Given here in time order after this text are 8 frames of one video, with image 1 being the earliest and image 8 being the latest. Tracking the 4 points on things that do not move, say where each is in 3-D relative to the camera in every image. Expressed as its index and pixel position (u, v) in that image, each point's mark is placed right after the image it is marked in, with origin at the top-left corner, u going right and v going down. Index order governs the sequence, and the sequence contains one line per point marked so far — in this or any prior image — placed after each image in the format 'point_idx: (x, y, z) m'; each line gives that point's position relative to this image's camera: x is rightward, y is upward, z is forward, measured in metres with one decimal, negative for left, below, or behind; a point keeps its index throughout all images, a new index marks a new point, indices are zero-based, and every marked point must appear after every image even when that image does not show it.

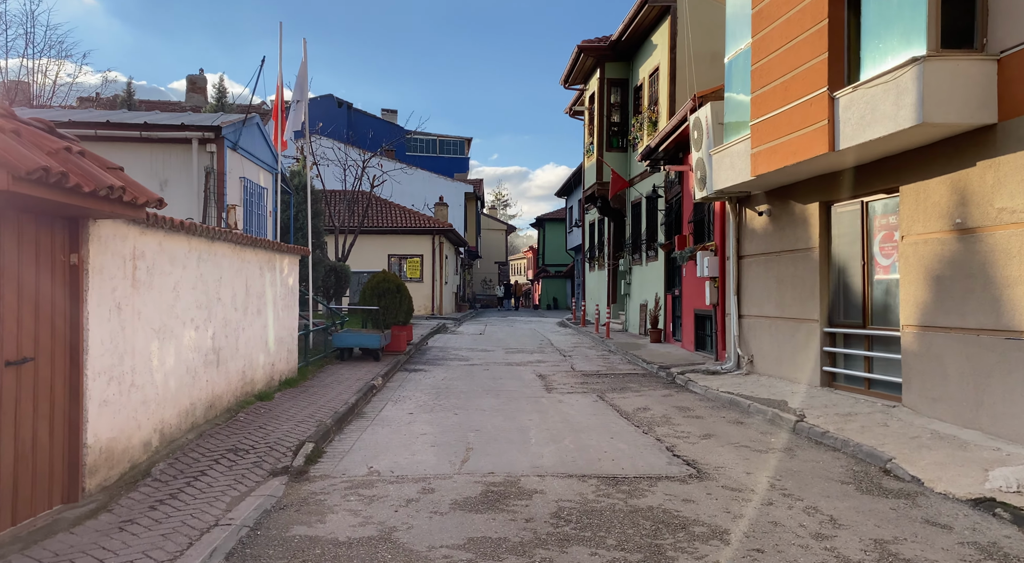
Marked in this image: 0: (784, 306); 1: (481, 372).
0: (+3.9, -0.4, +11.0) m
1: (-0.6, -1.7, +14.4) m
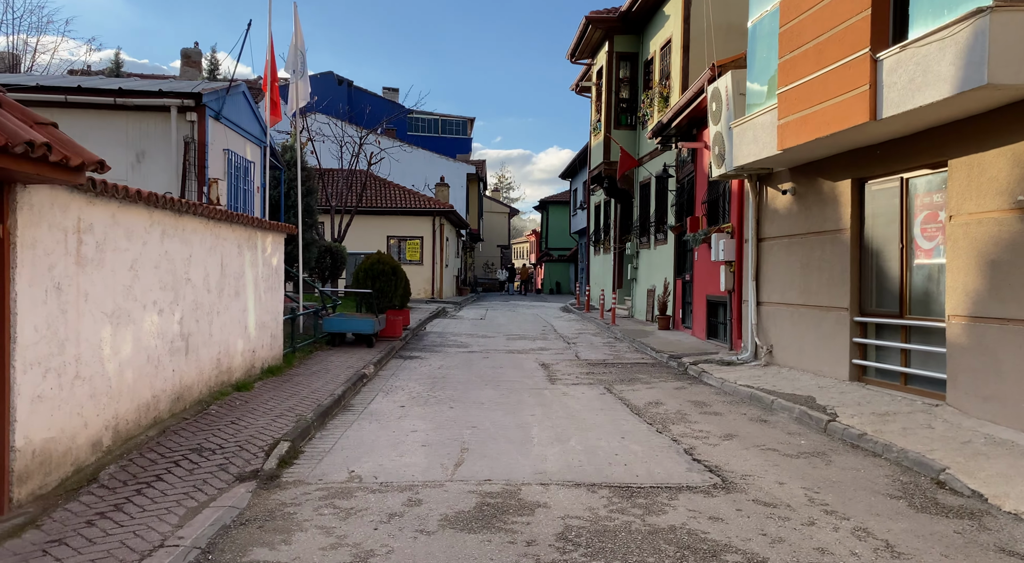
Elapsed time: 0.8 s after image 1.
0: (+3.9, -0.2, +10.2) m
1: (-0.6, -1.4, +13.6) m
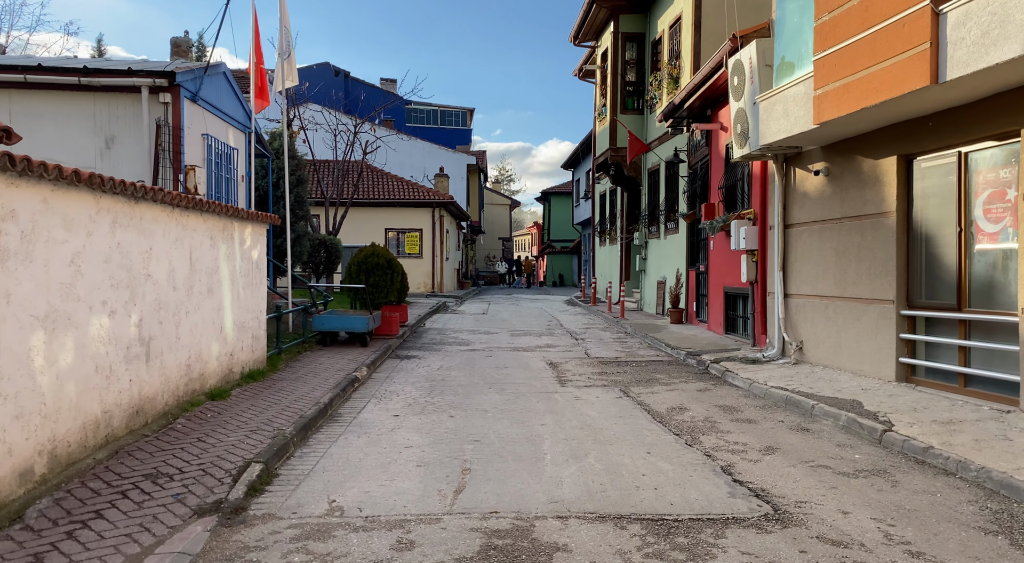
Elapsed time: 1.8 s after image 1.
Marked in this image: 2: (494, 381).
0: (+4.0, 0.0, +9.2) m
1: (-0.5, -1.3, +12.6) m
2: (-0.2, -1.3, +10.2) m
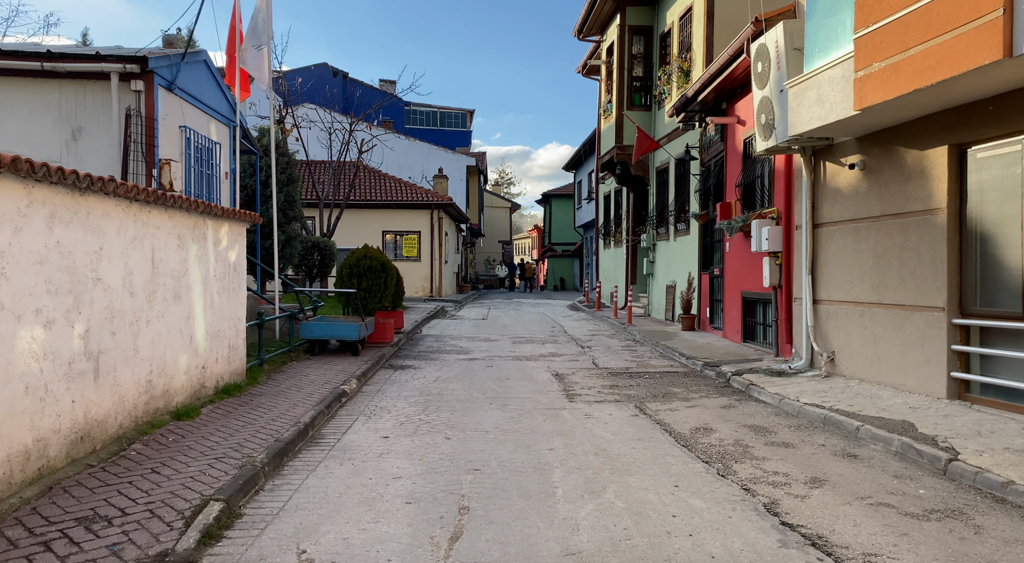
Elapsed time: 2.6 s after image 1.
0: (+4.0, -0.1, +8.3) m
1: (-0.4, -1.3, +11.7) m
2: (-0.2, -1.4, +9.3) m
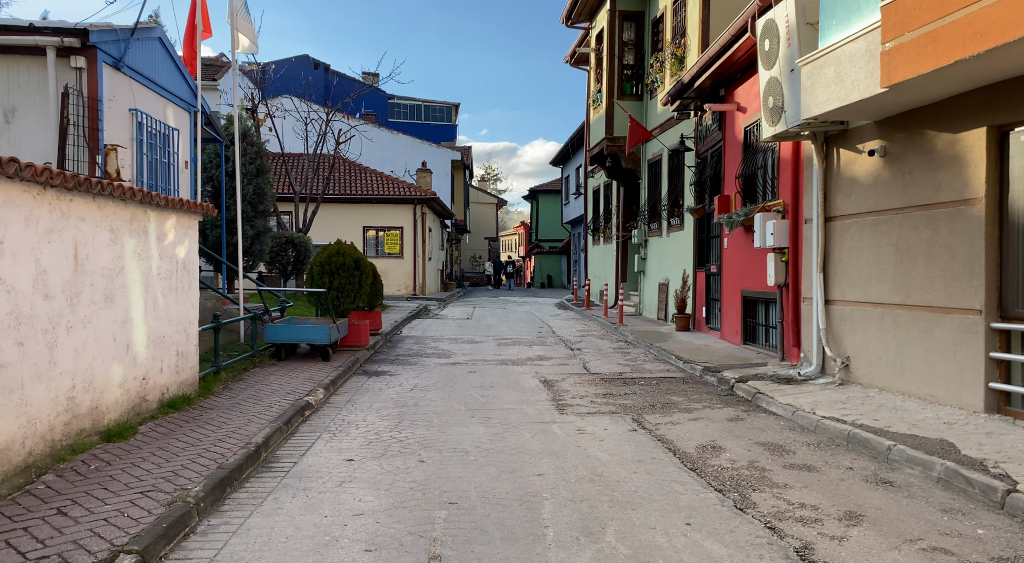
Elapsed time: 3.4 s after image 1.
0: (+3.9, -0.1, +7.4) m
1: (-0.6, -1.3, +10.8) m
2: (-0.4, -1.4, +8.4) m
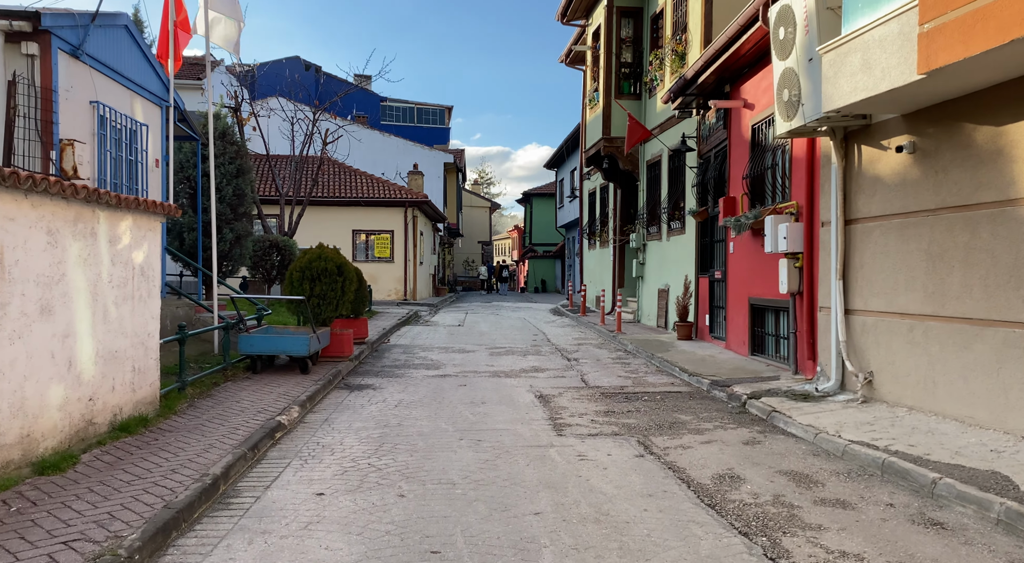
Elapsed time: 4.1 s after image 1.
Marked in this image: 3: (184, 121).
0: (+3.8, -0.1, +6.7) m
1: (-0.7, -1.4, +10.0) m
2: (-0.4, -1.4, +7.6) m
3: (-5.4, +2.6, +12.6) m
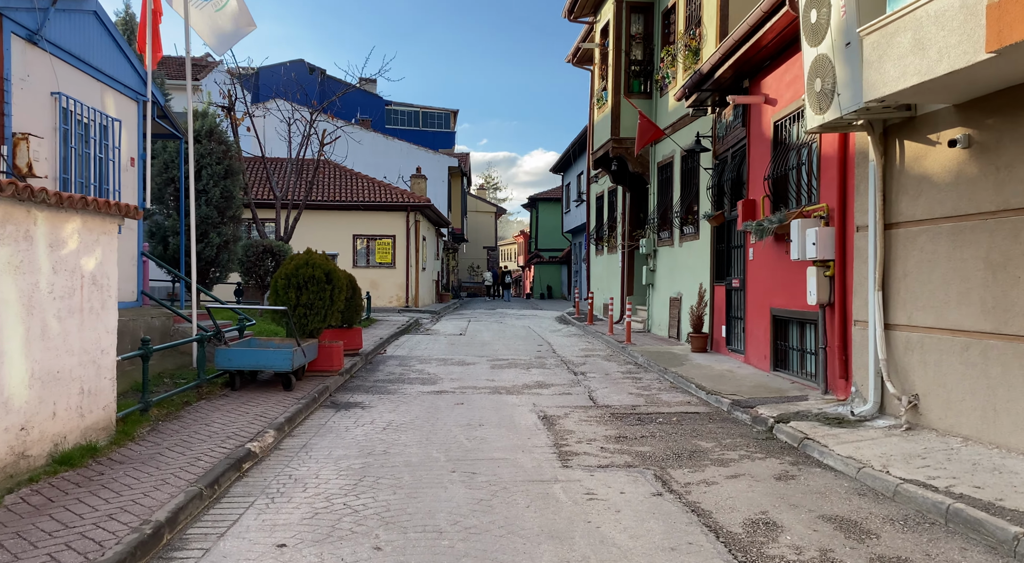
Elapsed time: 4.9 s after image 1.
0: (+3.8, -0.2, +5.9) m
1: (-0.7, -1.5, +9.2) m
2: (-0.4, -1.5, +6.8) m
3: (-5.3, +2.5, +11.8) m
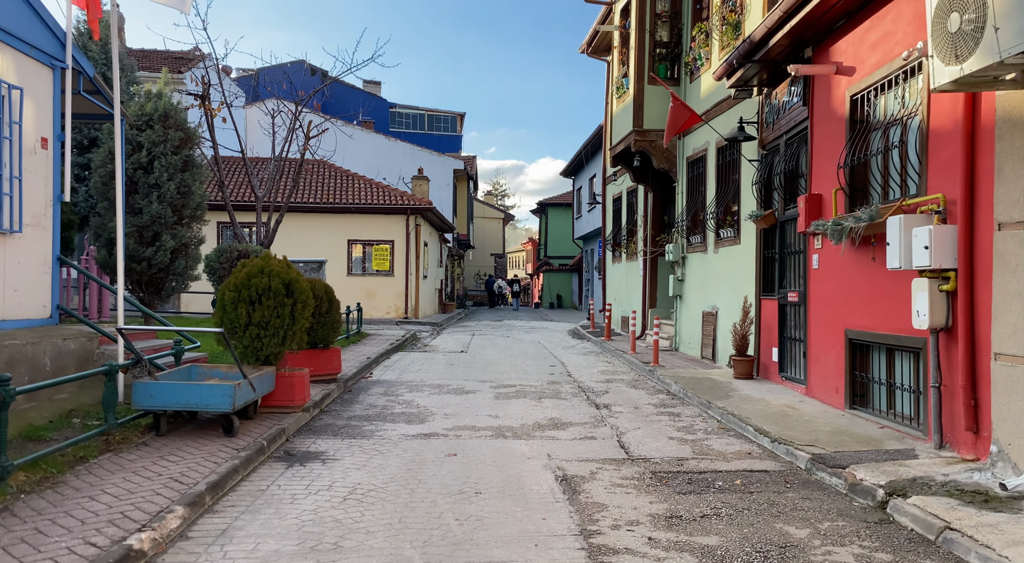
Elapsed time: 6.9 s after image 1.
0: (+3.8, -0.4, +3.7) m
1: (-0.6, -1.6, +7.0) m
2: (-0.4, -1.6, +4.6) m
3: (-5.2, +2.4, +9.7) m
